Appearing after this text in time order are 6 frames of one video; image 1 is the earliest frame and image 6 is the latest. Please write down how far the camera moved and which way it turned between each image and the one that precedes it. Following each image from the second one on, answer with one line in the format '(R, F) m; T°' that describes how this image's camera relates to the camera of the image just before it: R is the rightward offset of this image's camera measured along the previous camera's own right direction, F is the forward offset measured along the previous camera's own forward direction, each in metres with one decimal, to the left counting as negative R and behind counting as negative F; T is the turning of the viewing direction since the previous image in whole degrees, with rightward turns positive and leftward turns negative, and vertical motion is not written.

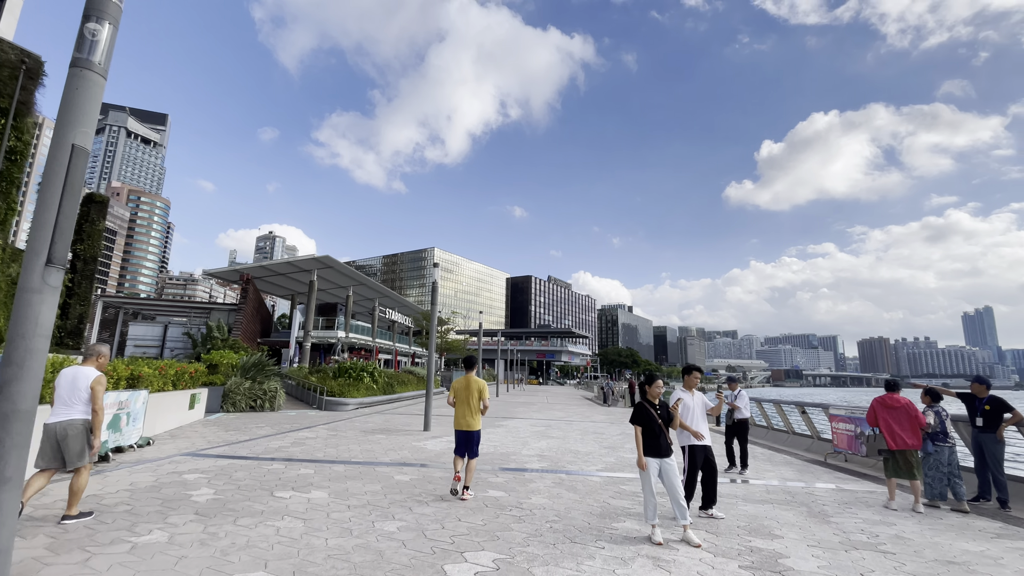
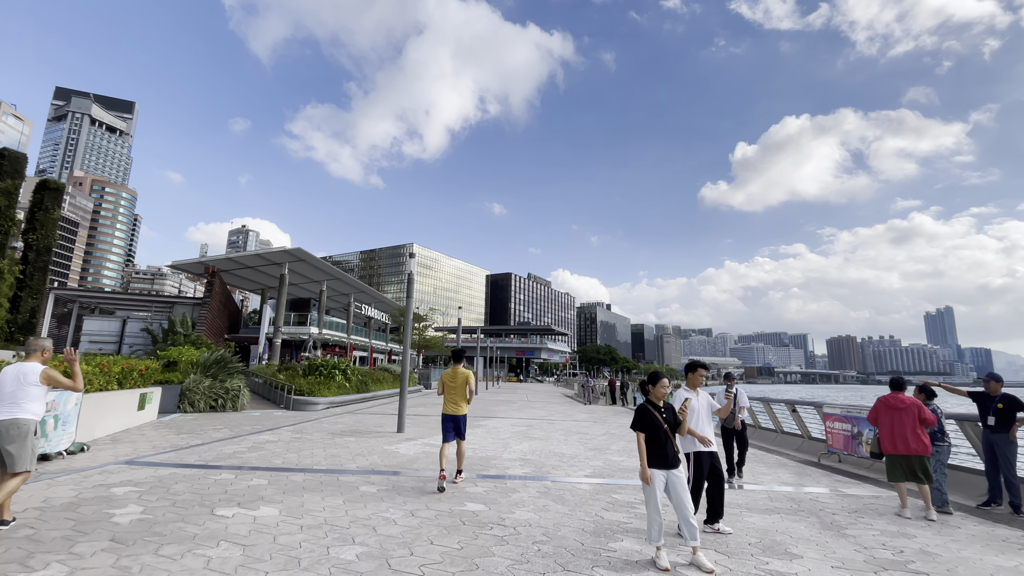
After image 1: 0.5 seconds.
(0.0, +0.8) m; +2°
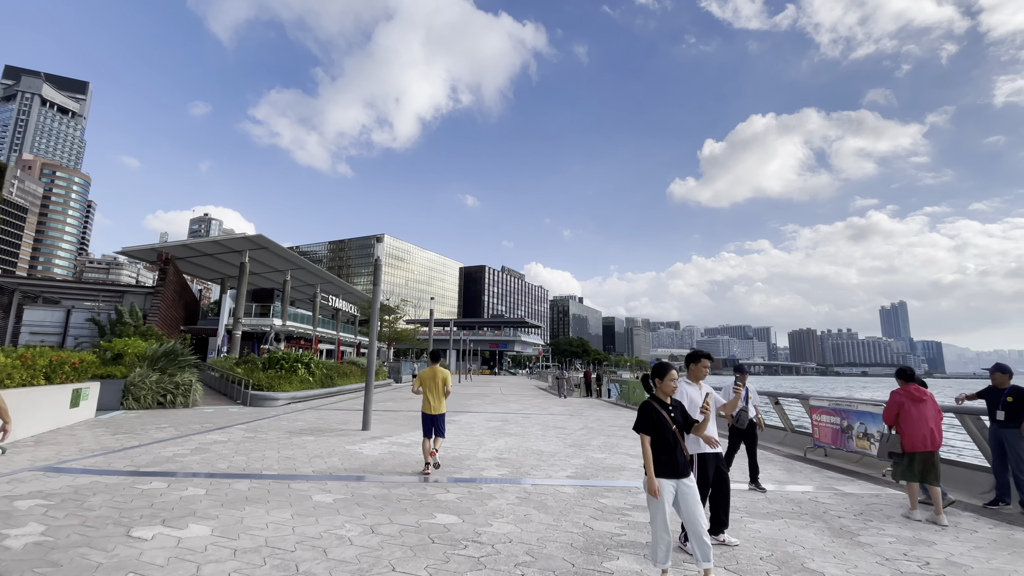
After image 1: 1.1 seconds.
(-0.1, +0.8) m; +3°
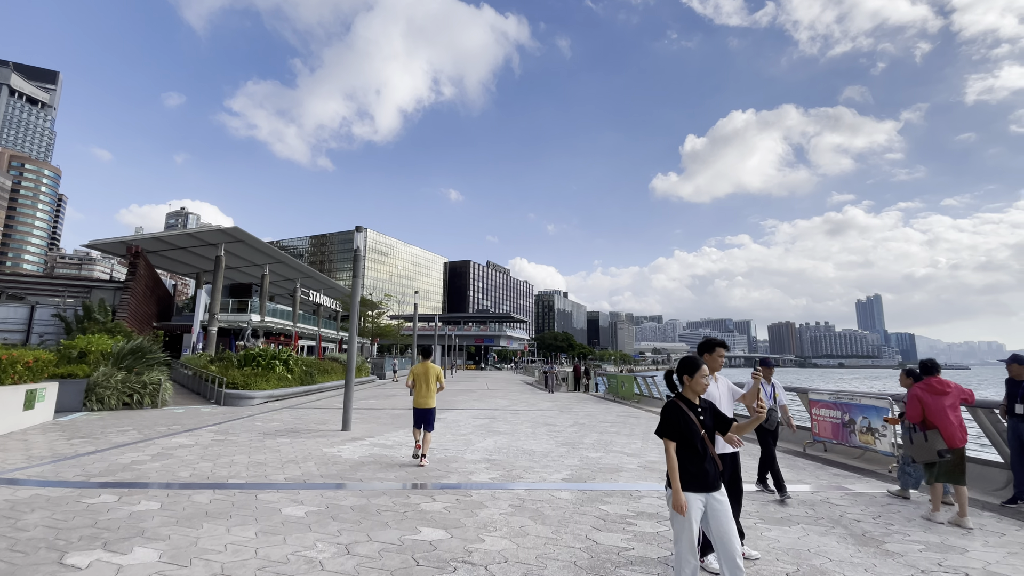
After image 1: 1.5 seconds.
(-0.1, +0.5) m; +2°
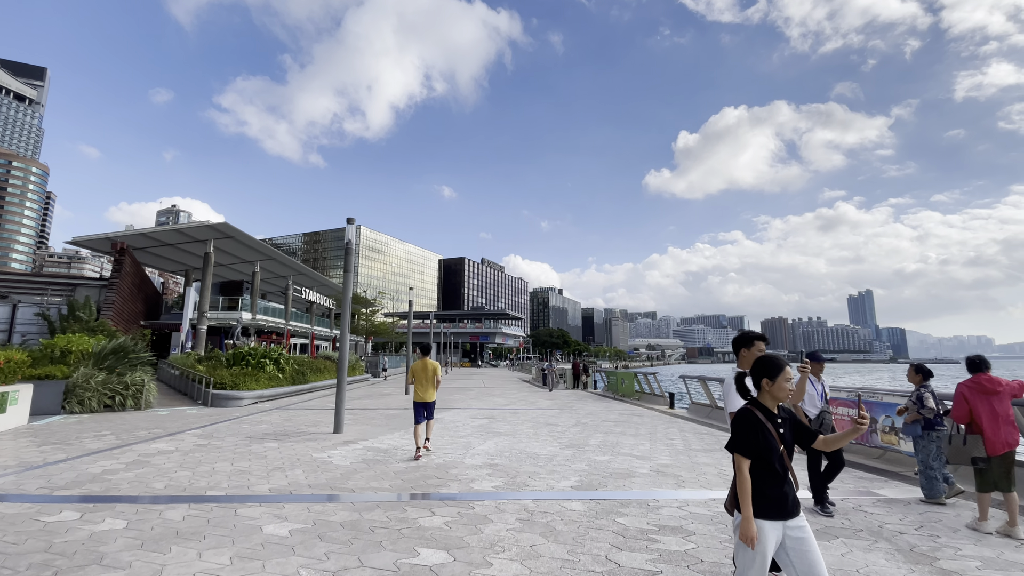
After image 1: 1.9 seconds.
(-0.1, +0.5) m; +1°
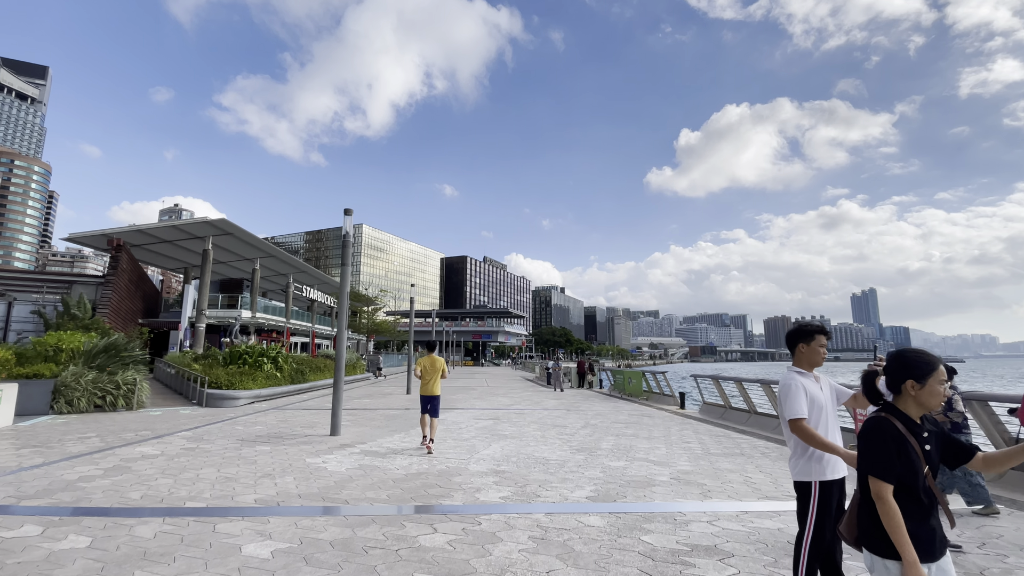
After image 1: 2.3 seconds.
(-0.1, +0.5) m; 0°
